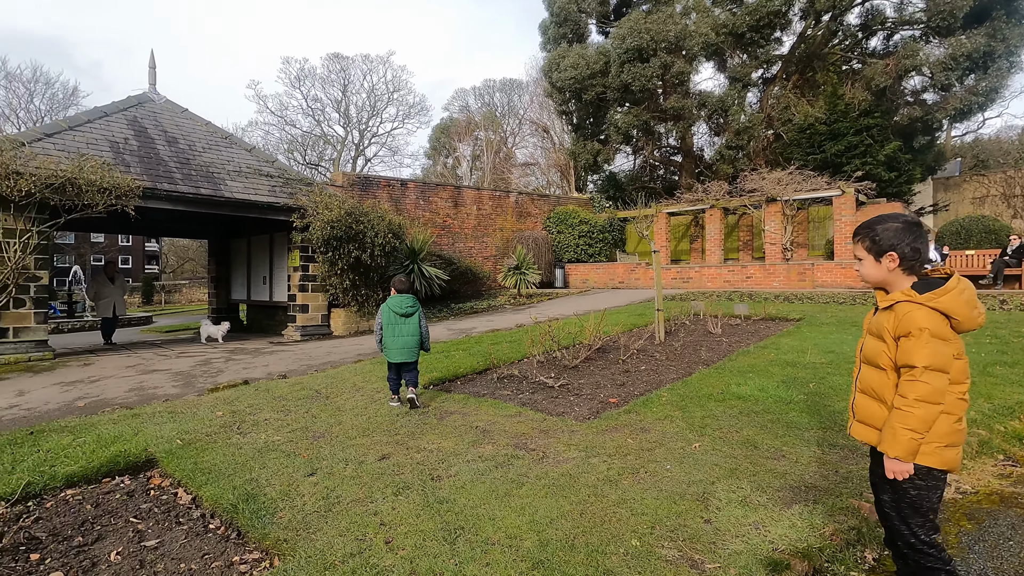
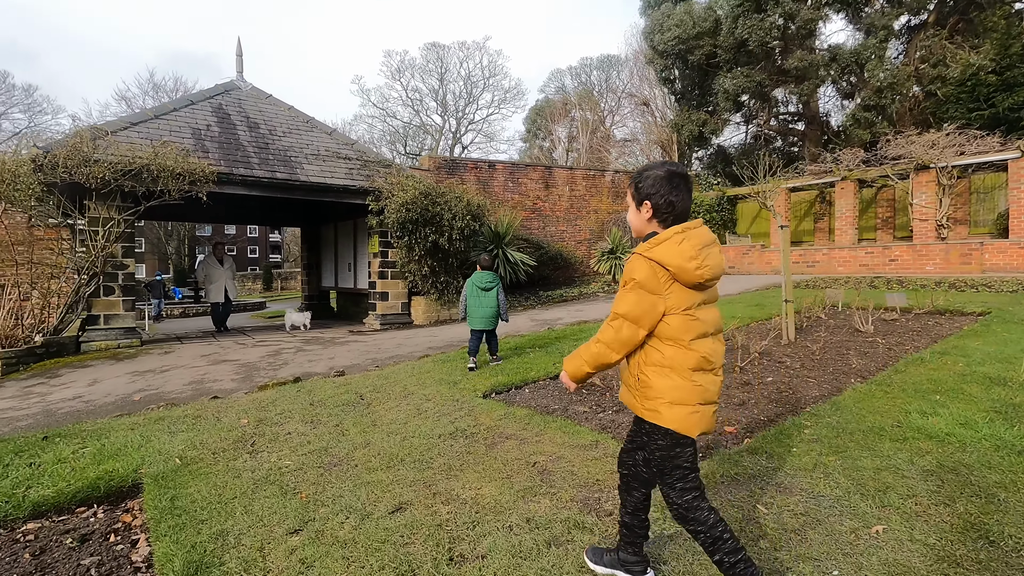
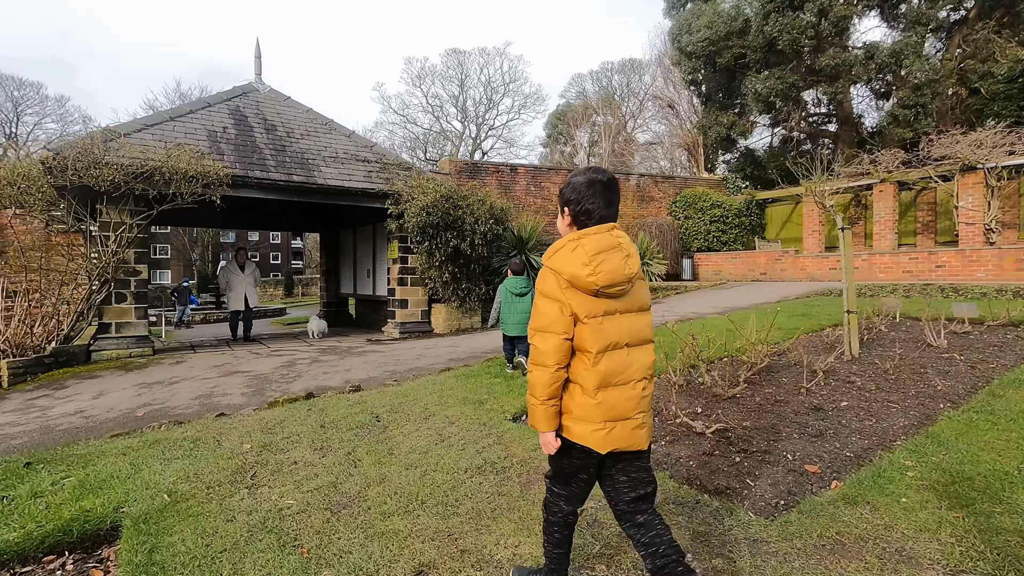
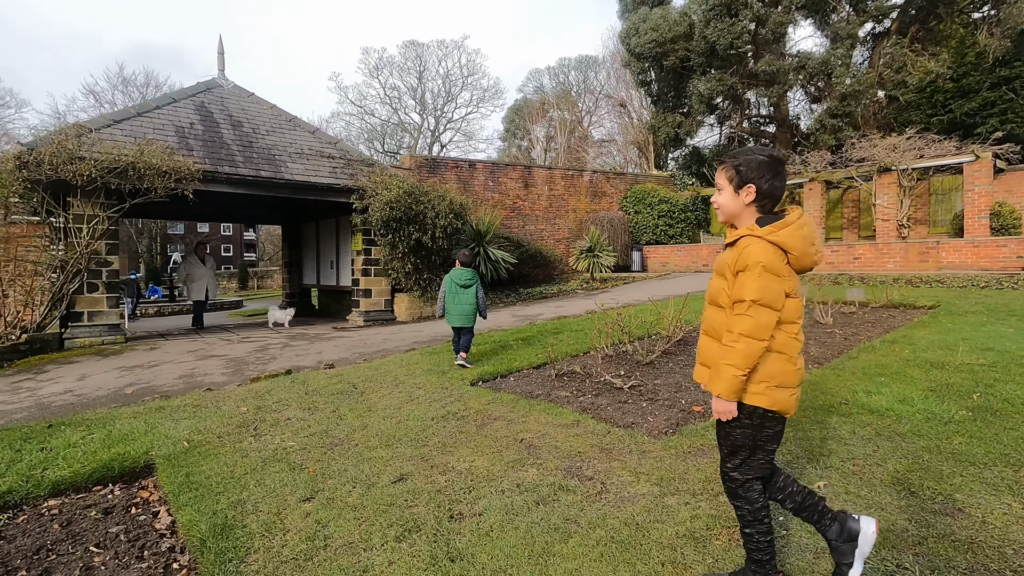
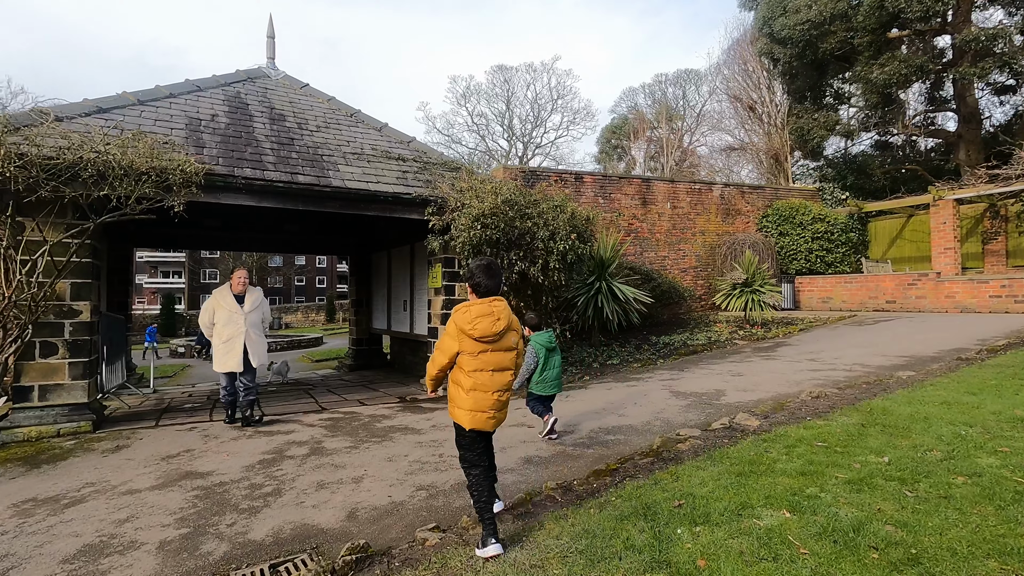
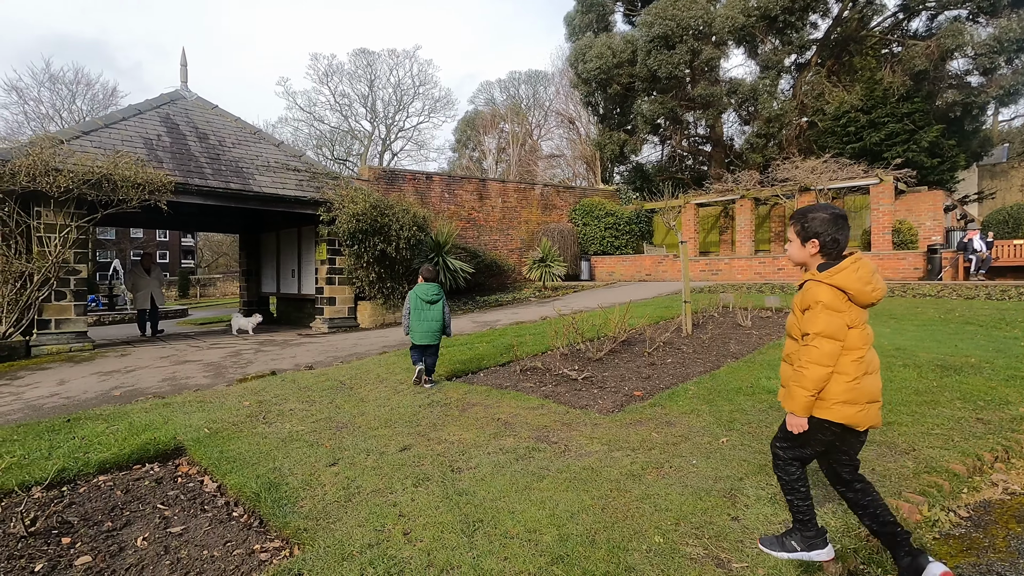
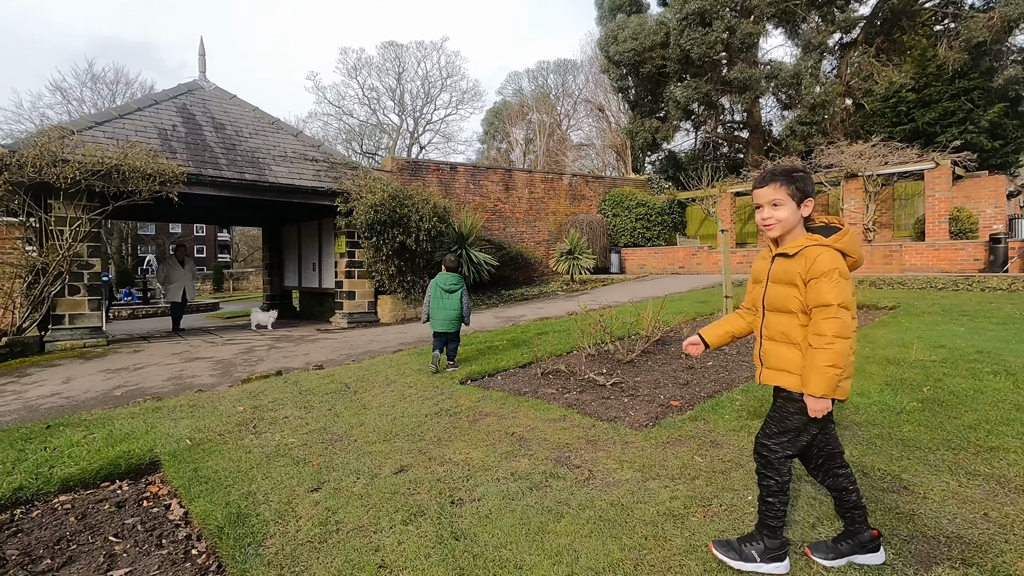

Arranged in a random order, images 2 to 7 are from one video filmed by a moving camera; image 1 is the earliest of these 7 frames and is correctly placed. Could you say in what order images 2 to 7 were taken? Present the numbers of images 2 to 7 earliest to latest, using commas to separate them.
6, 7, 4, 2, 3, 5
